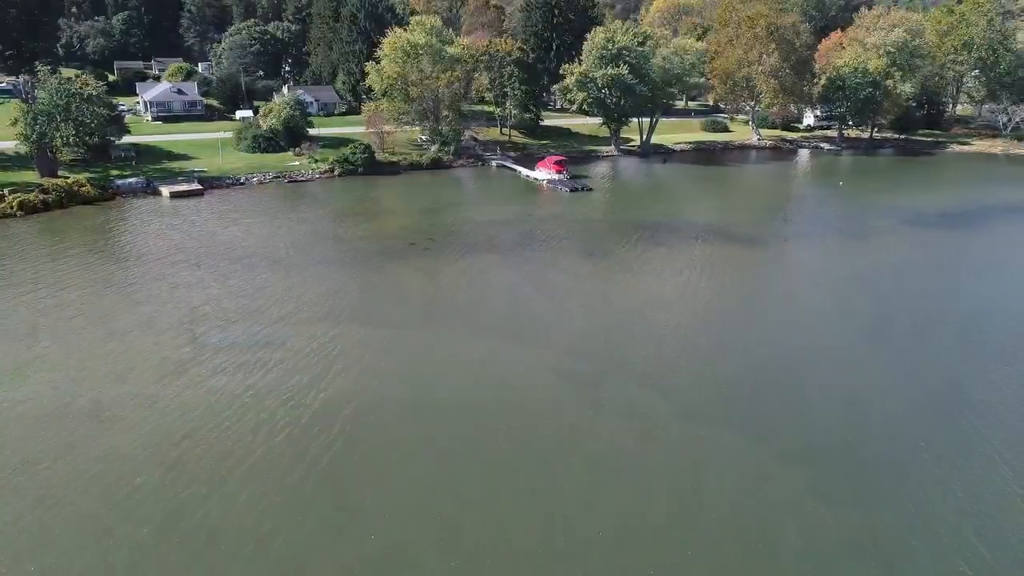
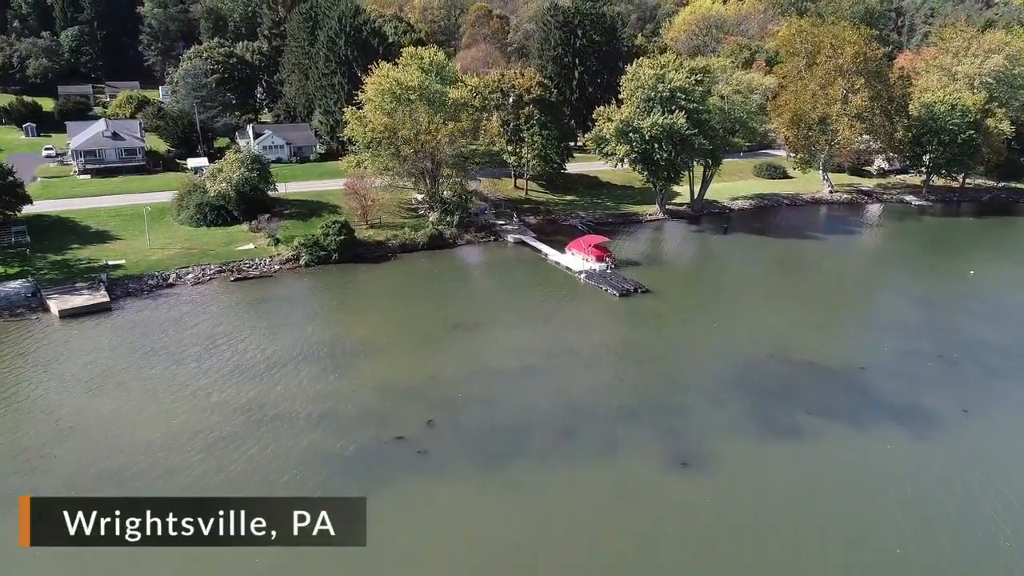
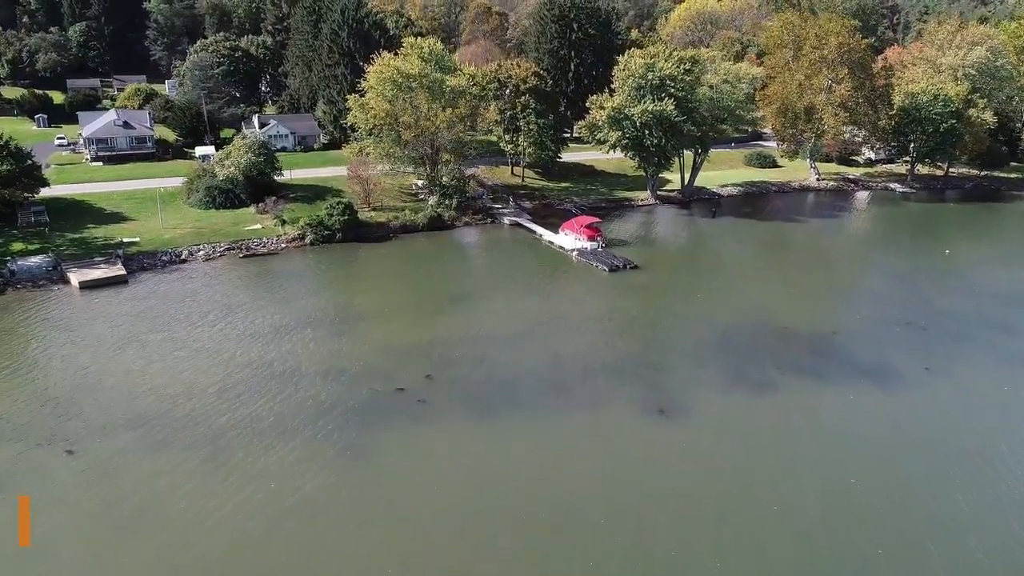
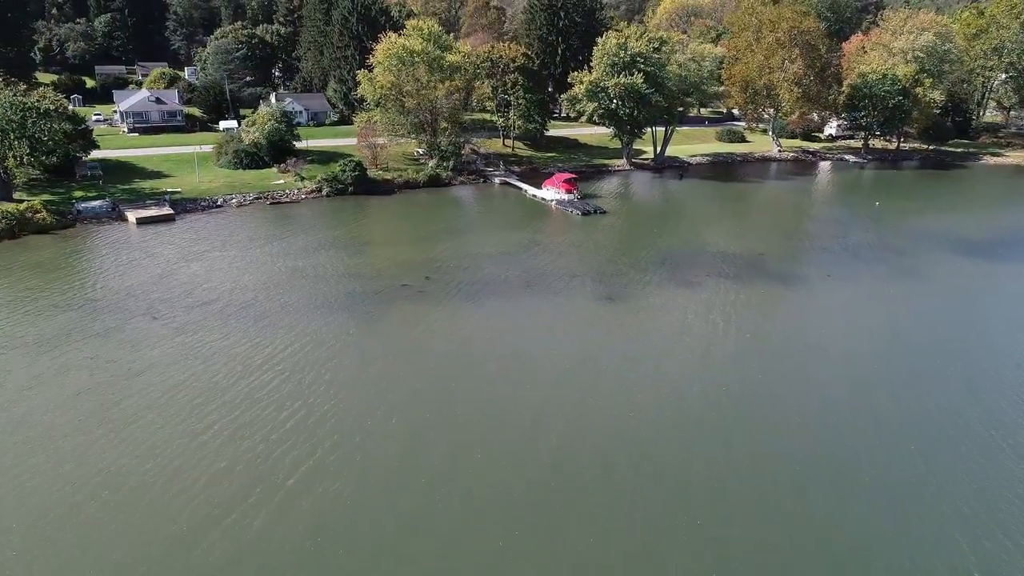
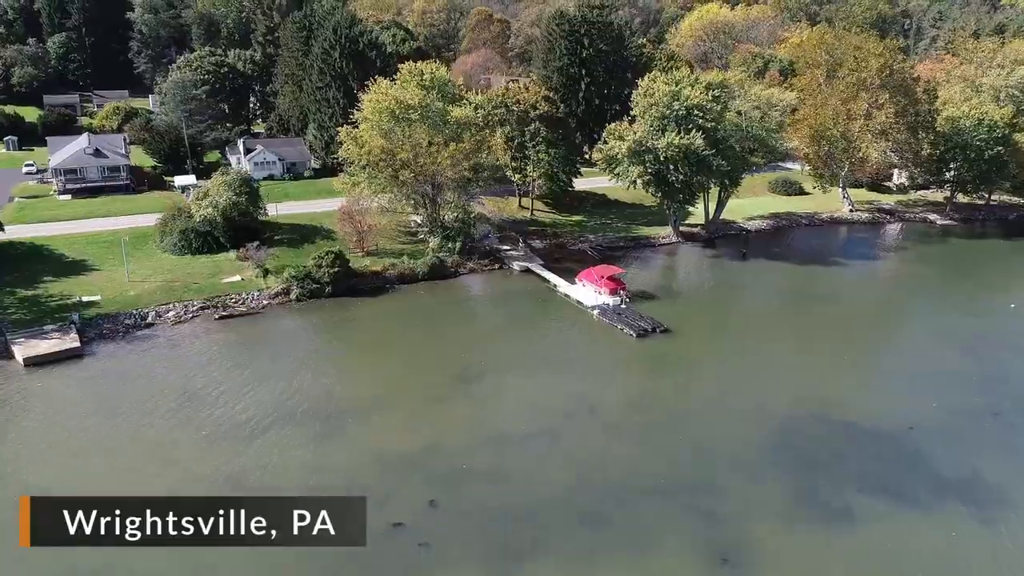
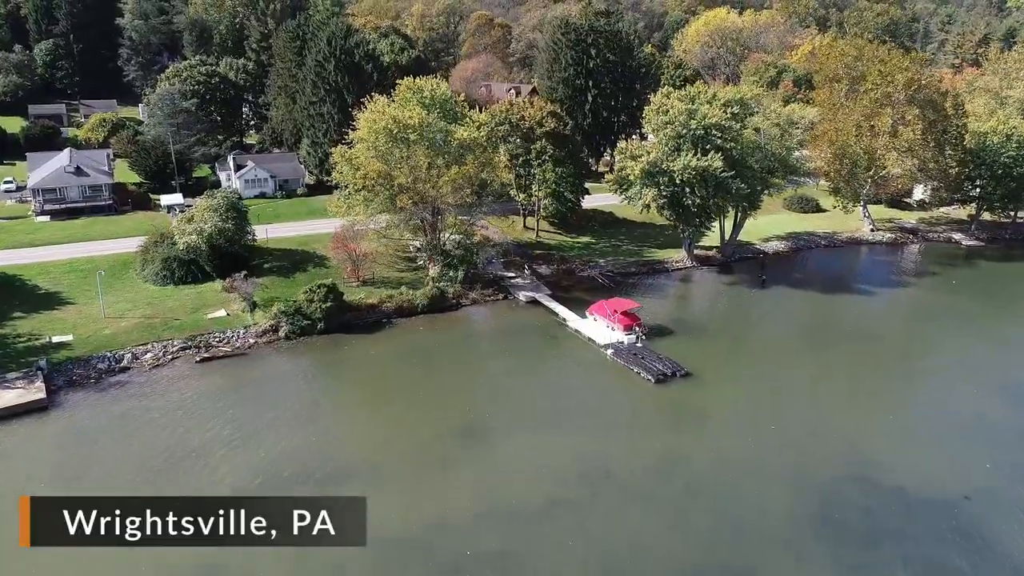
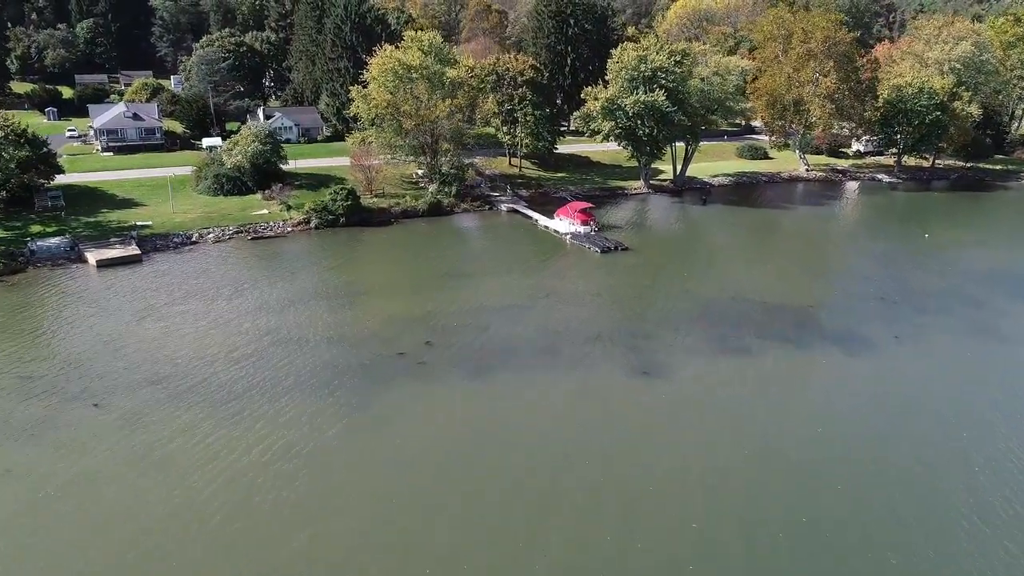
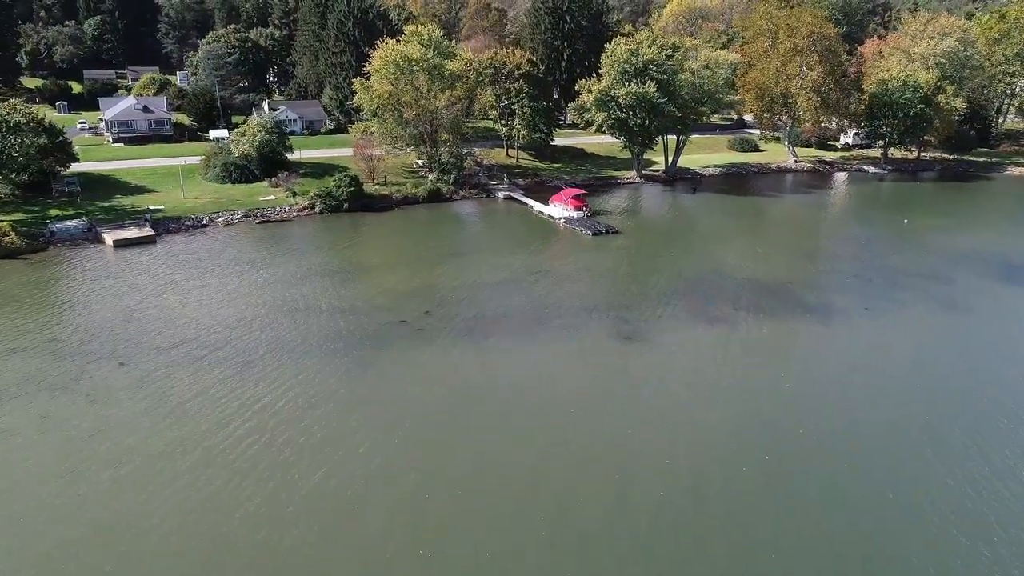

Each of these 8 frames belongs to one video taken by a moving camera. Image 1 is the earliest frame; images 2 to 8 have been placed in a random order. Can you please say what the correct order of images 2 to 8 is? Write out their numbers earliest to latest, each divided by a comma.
4, 8, 7, 3, 2, 5, 6
